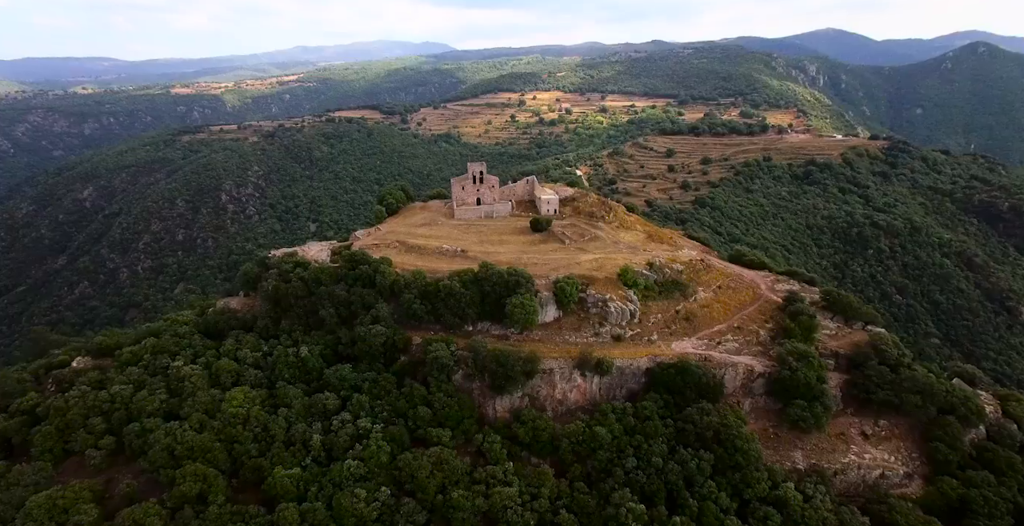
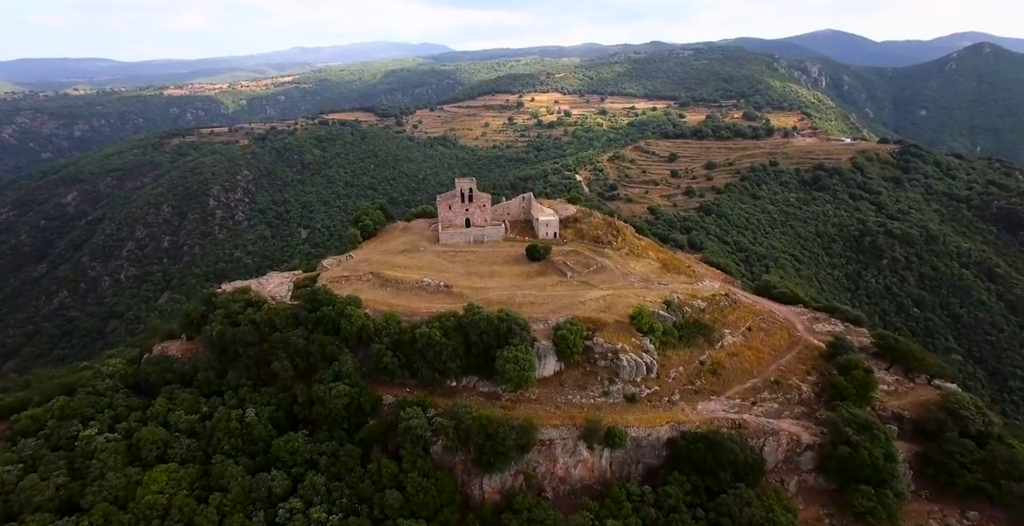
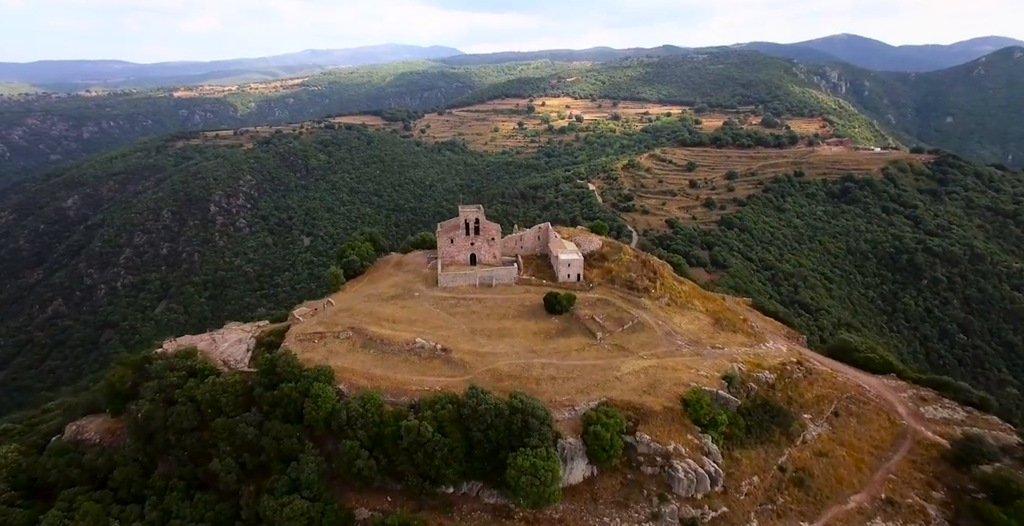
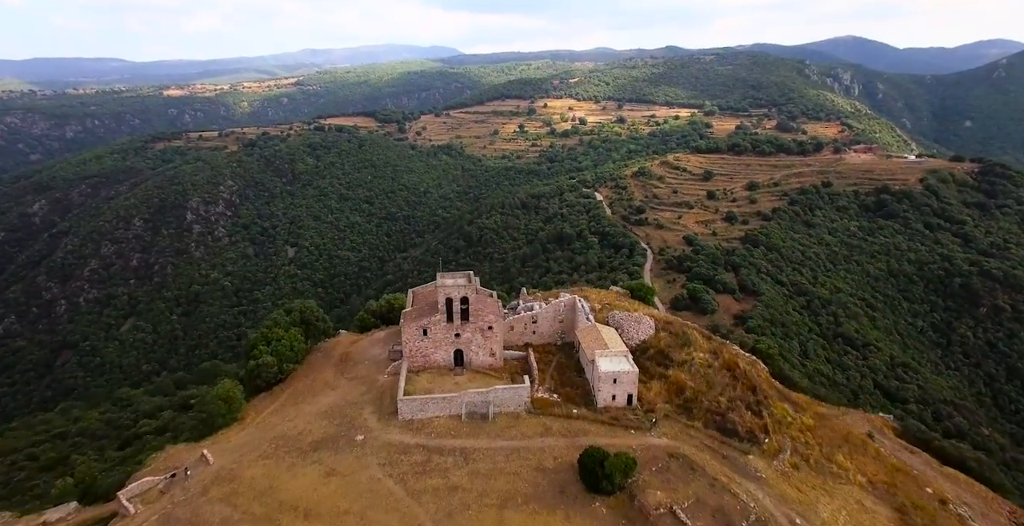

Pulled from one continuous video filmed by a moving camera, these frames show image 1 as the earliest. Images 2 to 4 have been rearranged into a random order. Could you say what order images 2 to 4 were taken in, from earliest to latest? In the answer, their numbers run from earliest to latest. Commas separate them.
2, 3, 4
